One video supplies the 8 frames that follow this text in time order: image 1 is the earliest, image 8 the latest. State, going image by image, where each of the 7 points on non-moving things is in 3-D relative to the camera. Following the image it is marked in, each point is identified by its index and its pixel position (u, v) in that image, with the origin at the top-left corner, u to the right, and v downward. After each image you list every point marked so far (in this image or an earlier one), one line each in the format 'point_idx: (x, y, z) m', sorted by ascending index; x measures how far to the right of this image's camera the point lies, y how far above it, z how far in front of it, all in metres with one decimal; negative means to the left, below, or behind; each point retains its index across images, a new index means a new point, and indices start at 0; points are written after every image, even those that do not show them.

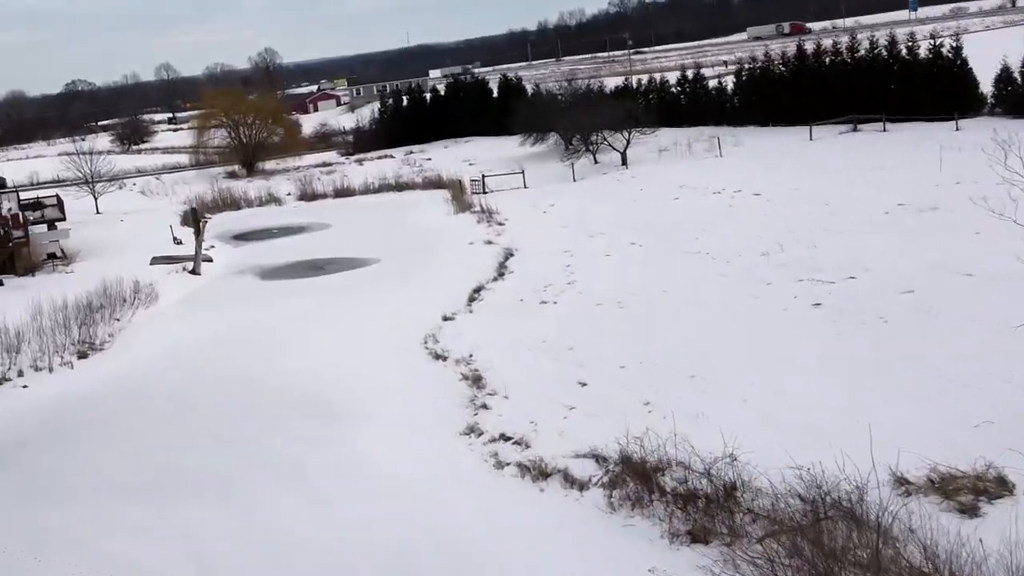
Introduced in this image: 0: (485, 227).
0: (-0.4, +0.9, +19.7) m
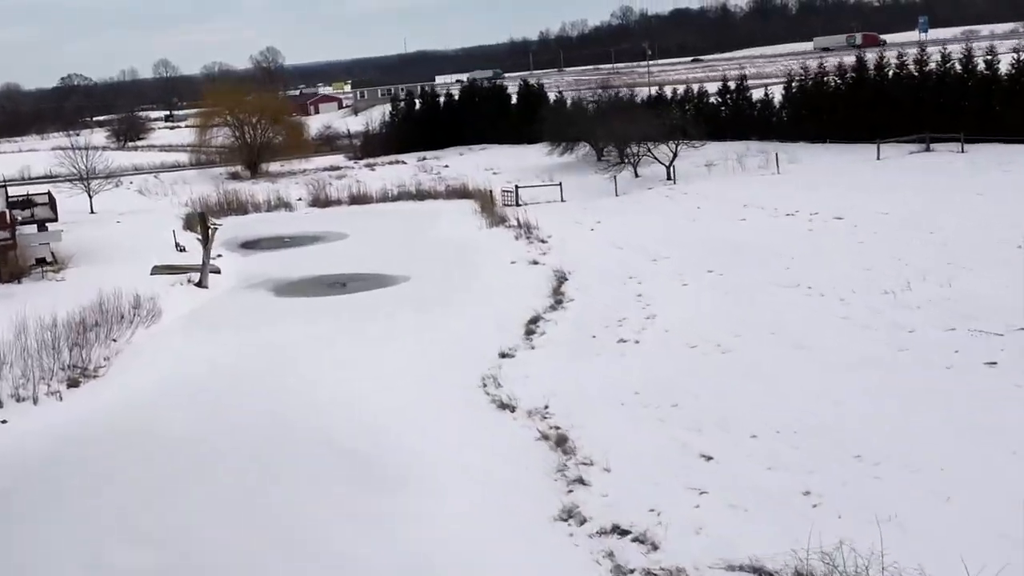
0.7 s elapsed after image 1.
0: (+0.2, +0.6, +17.7) m
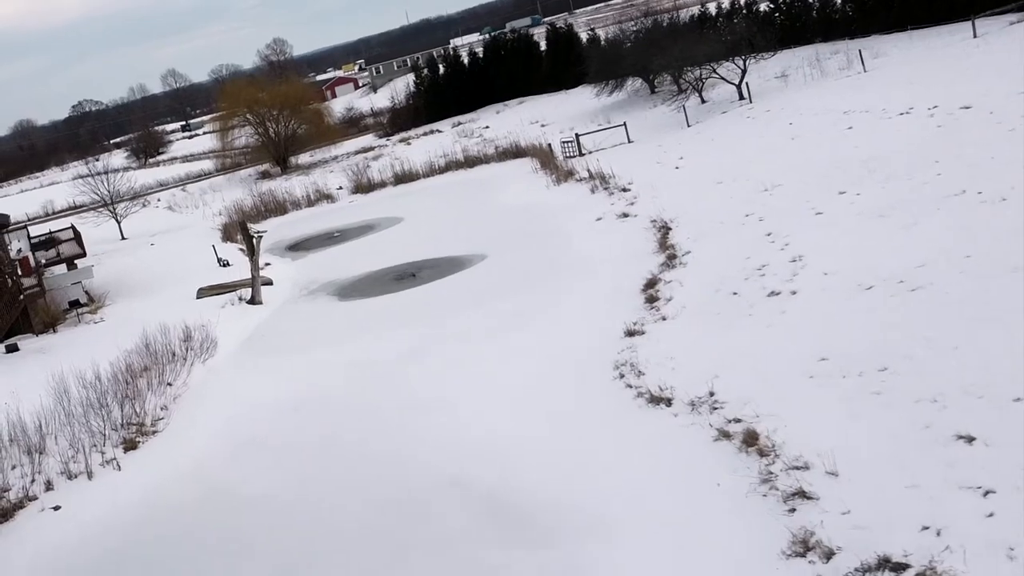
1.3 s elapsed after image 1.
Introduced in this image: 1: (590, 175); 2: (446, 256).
0: (+1.1, +1.1, +15.7) m
1: (+1.0, +1.5, +17.5) m
2: (-0.8, +0.4, +15.7) m
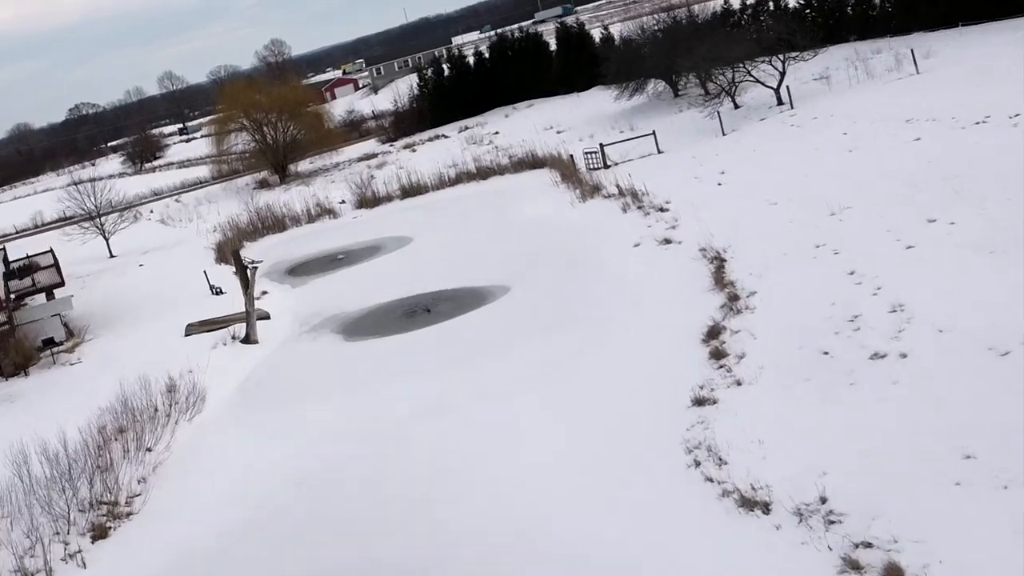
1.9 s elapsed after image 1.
0: (+1.4, +0.7, +14.0) m
1: (+1.3, +1.1, +15.8) m
2: (-0.5, 0.0, +14.0) m
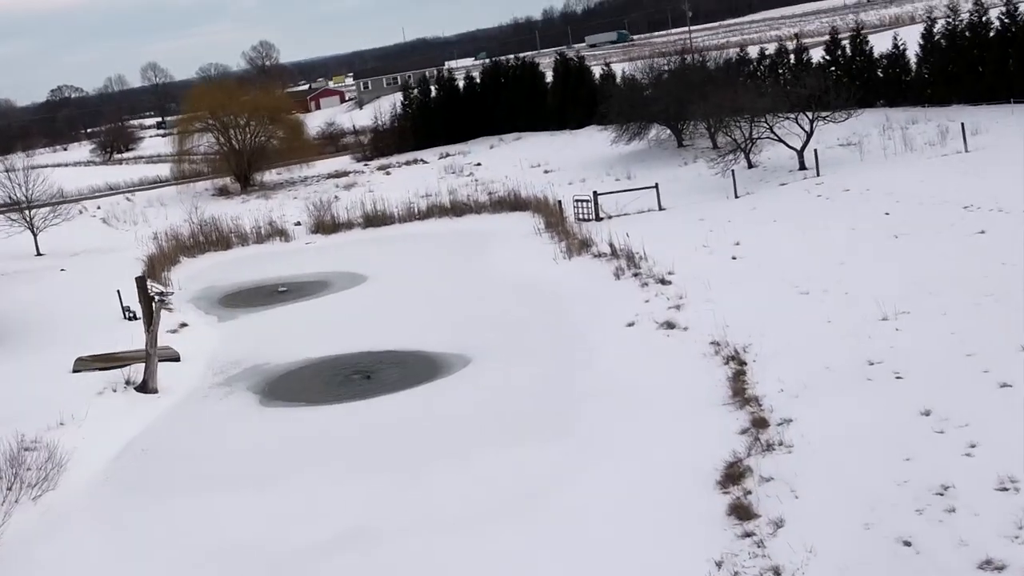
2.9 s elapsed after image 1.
0: (+1.1, 0.0, +11.6) m
1: (+1.0, +0.4, +13.4) m
2: (-0.9, -0.5, +11.6) m
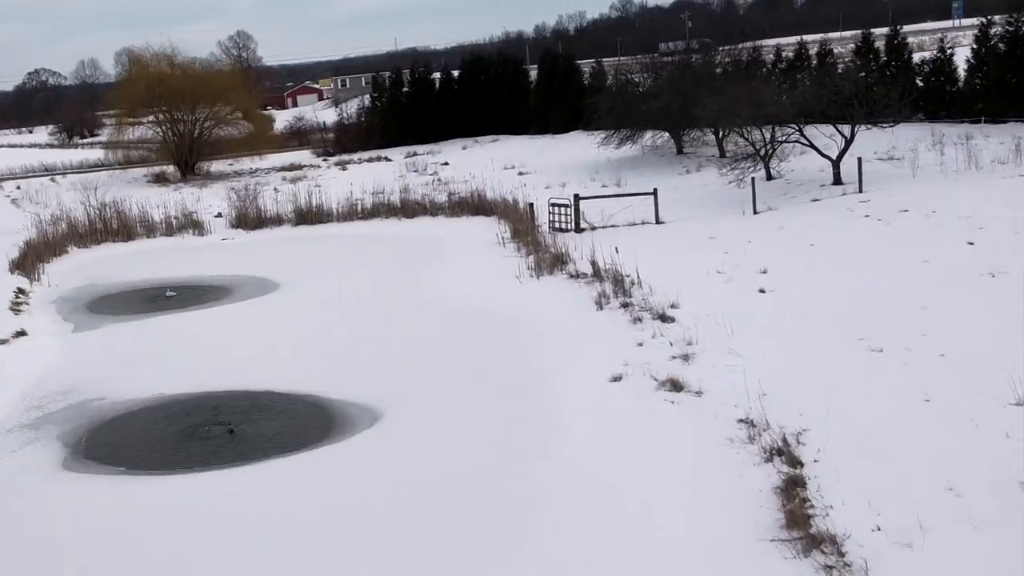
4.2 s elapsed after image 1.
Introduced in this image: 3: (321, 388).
0: (+0.8, -0.3, +8.3) m
1: (+0.6, +0.1, +10.1) m
2: (-1.3, -0.6, +8.2) m
3: (-1.2, -0.6, +8.2) m
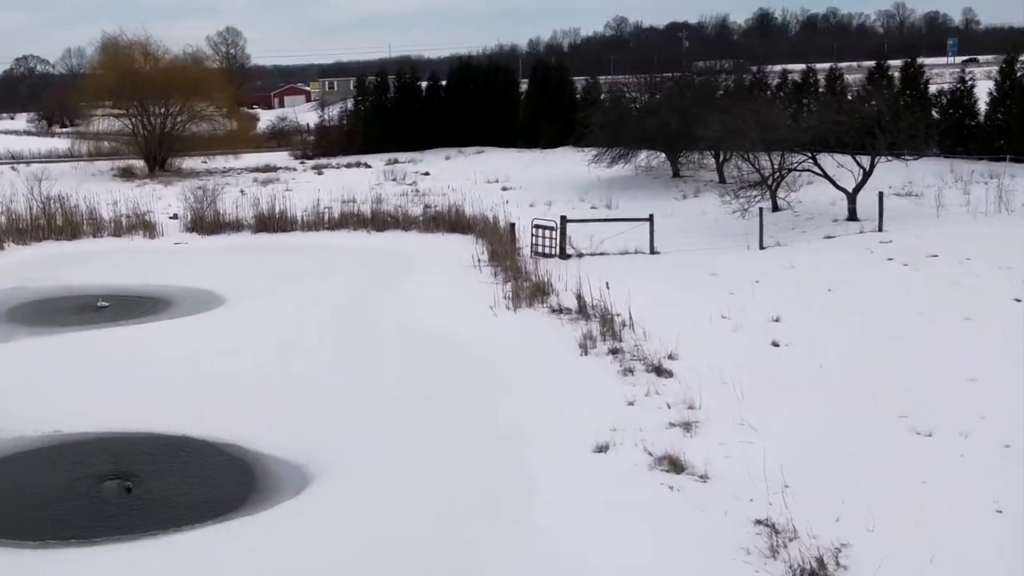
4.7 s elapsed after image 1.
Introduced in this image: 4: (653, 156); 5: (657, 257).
0: (+0.6, -0.5, +7.0) m
1: (+0.5, -0.1, +8.8) m
2: (-1.4, -0.8, +6.9) m
3: (-1.4, -0.7, +6.9) m
4: (+2.0, +1.9, +18.9) m
5: (+1.2, +0.3, +10.7) m
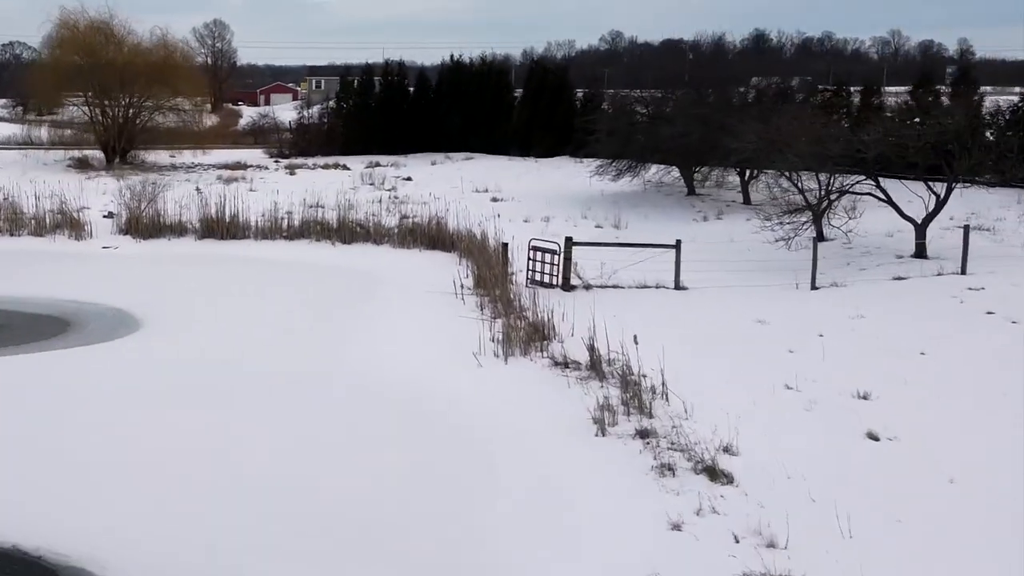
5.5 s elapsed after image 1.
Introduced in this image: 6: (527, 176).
0: (+0.6, -0.7, +4.8) m
1: (+0.4, -0.4, +6.6) m
2: (-1.5, -0.9, +4.7) m
3: (-1.4, -0.9, +4.7) m
4: (+1.9, +1.5, +16.8) m
5: (+1.1, 0.0, +8.6) m
6: (+0.2, +1.6, +19.2) m
